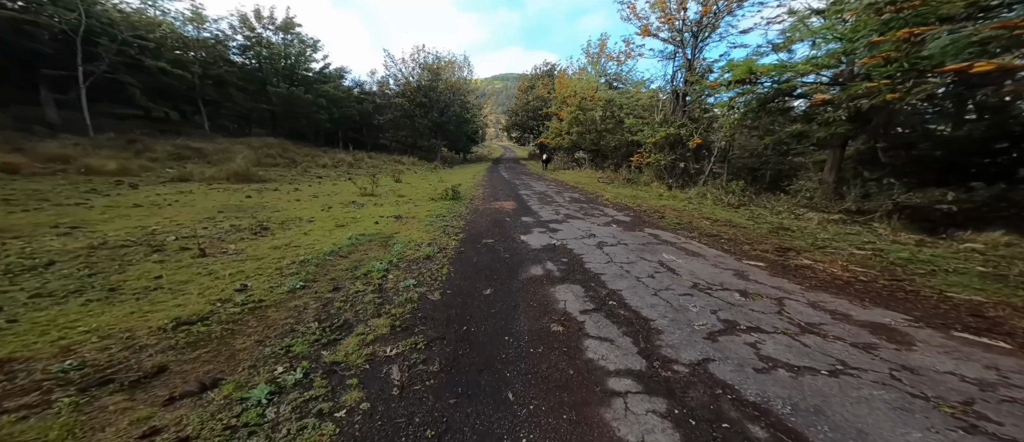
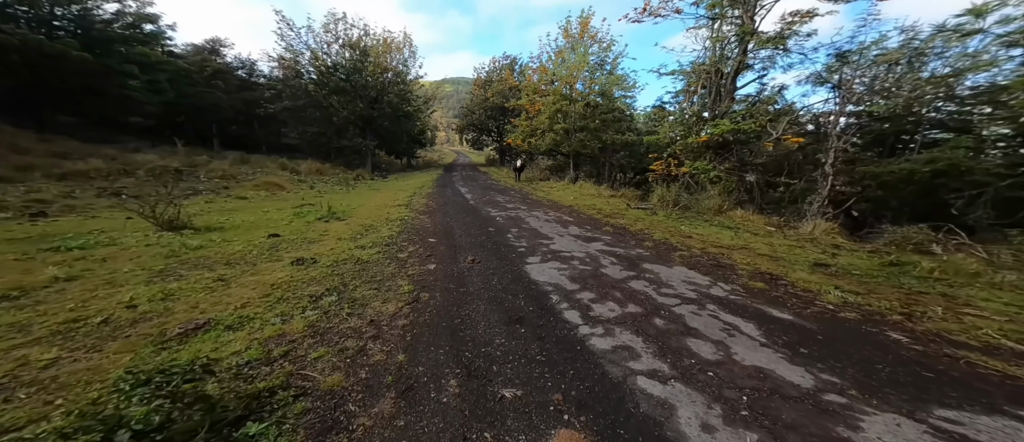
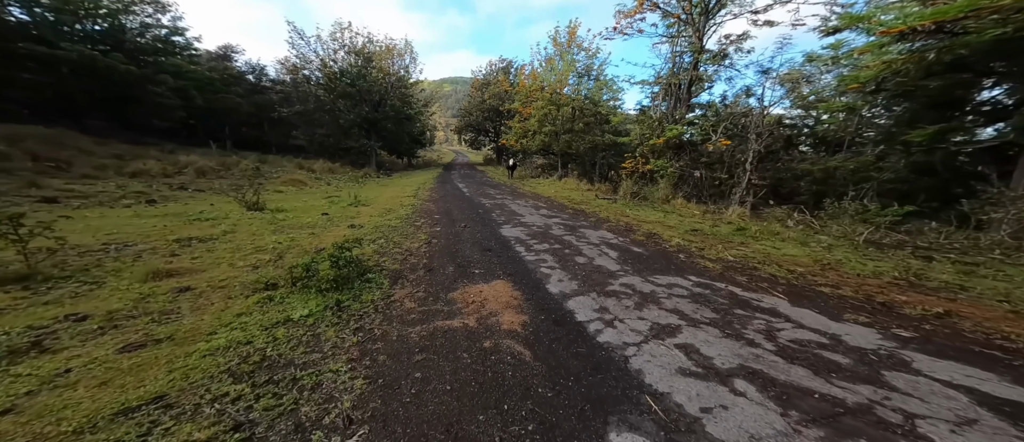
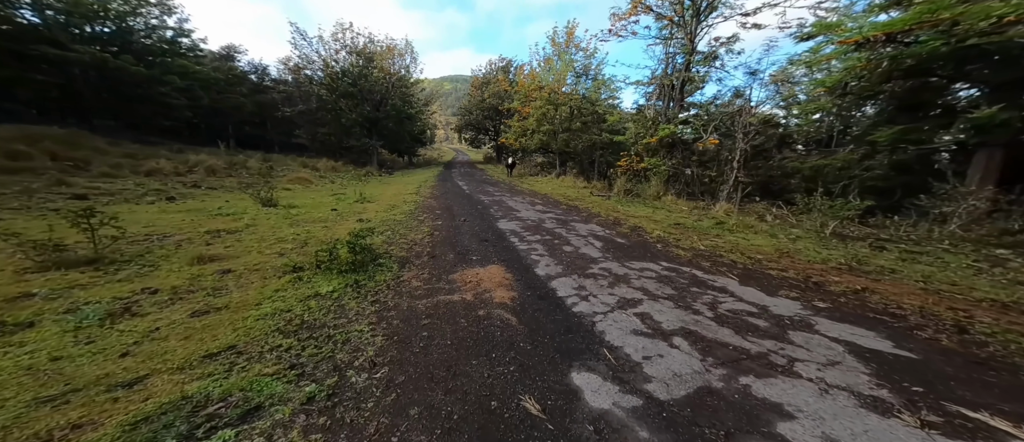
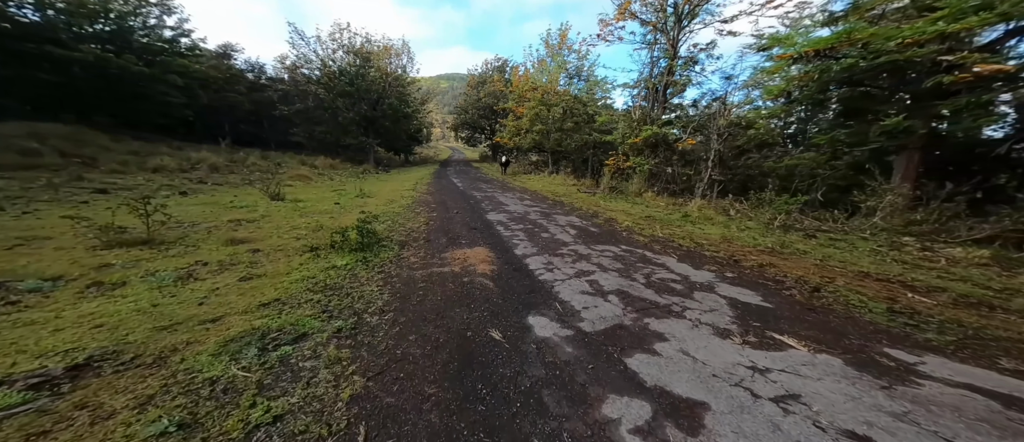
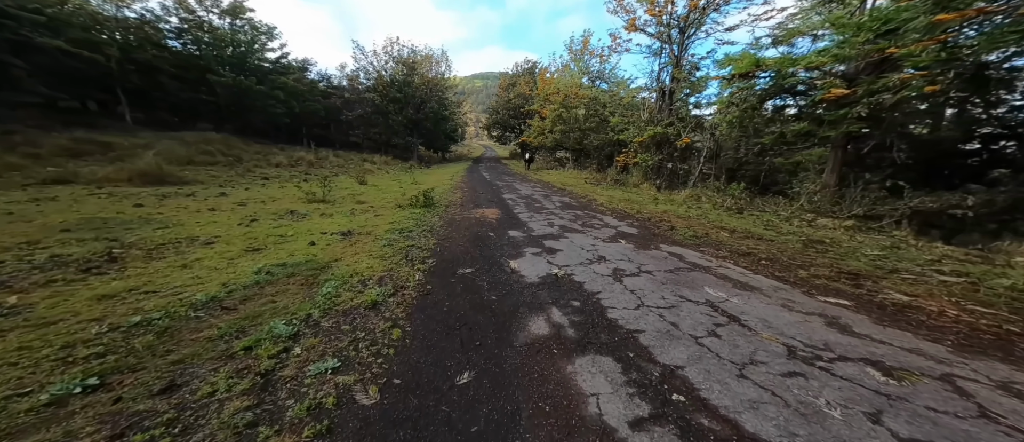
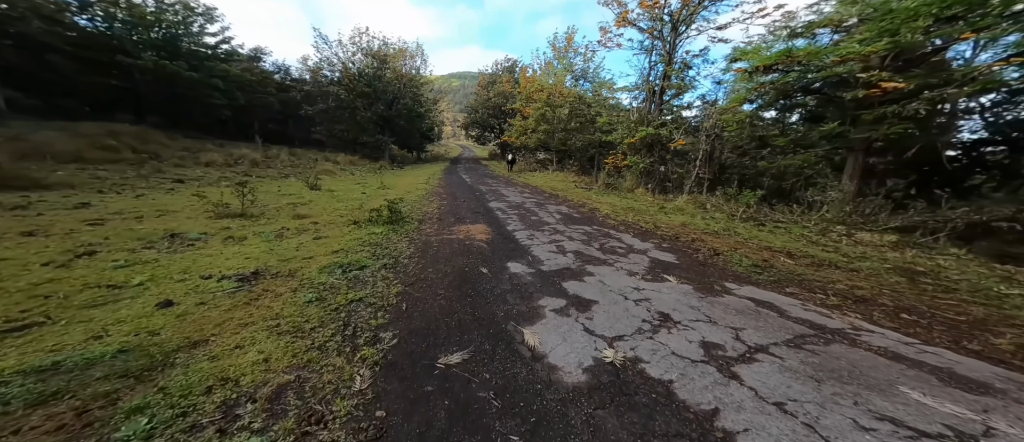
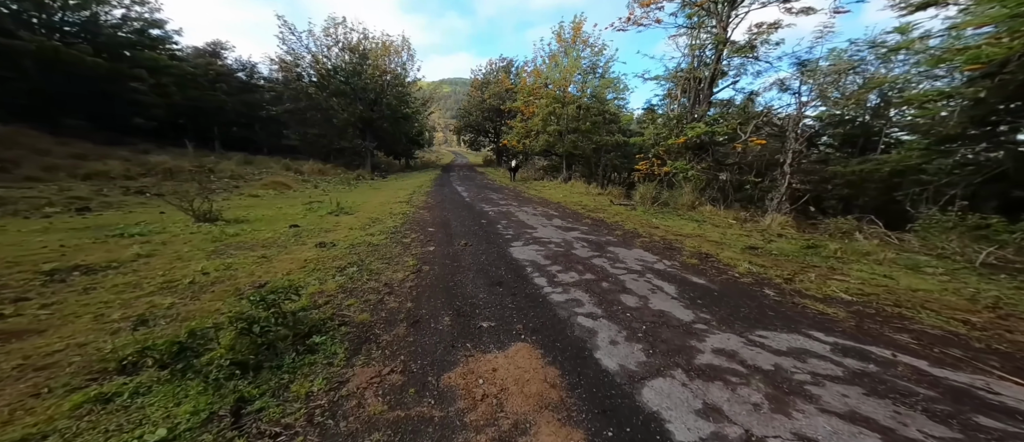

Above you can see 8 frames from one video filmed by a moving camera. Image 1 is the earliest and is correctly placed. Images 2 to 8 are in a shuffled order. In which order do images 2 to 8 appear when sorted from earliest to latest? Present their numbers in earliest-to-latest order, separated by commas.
6, 7, 5, 4, 3, 8, 2
